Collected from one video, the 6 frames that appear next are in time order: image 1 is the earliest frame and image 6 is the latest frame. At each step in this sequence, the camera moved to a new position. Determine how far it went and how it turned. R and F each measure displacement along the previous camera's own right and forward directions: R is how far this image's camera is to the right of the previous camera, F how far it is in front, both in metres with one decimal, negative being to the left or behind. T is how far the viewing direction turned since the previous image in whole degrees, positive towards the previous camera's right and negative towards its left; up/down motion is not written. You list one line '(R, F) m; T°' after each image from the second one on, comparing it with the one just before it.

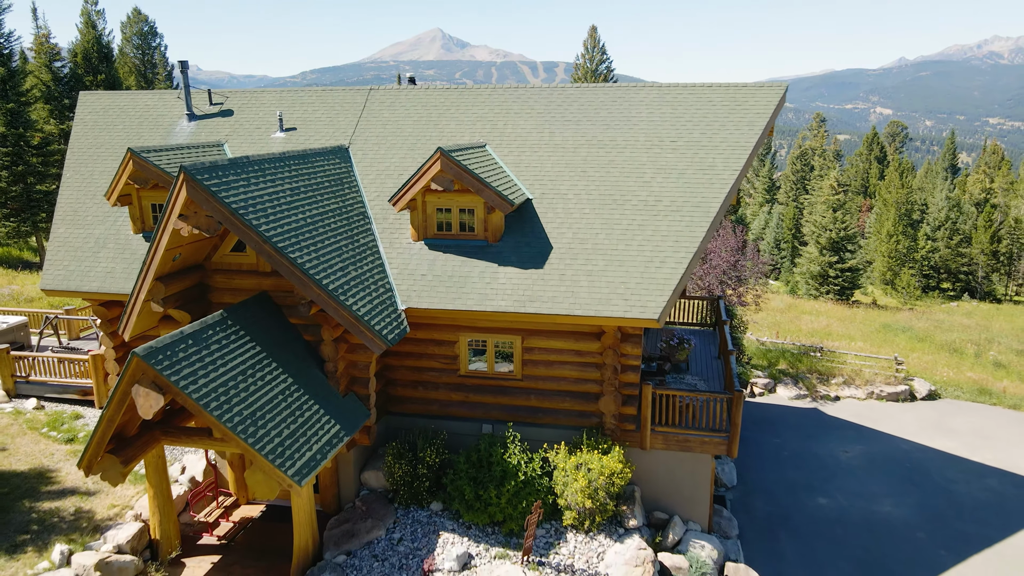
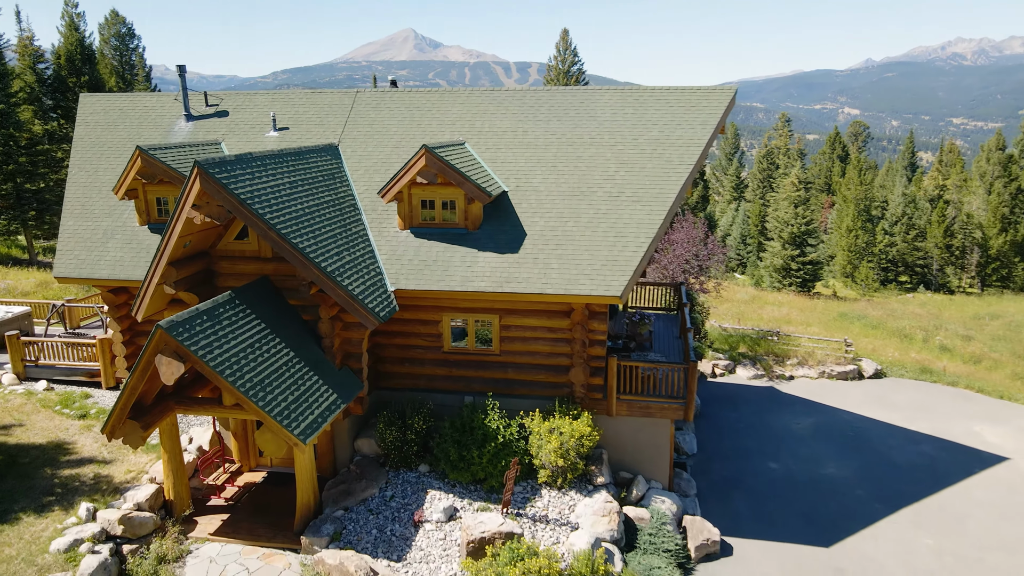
(-0.1, -1.3) m; +2°
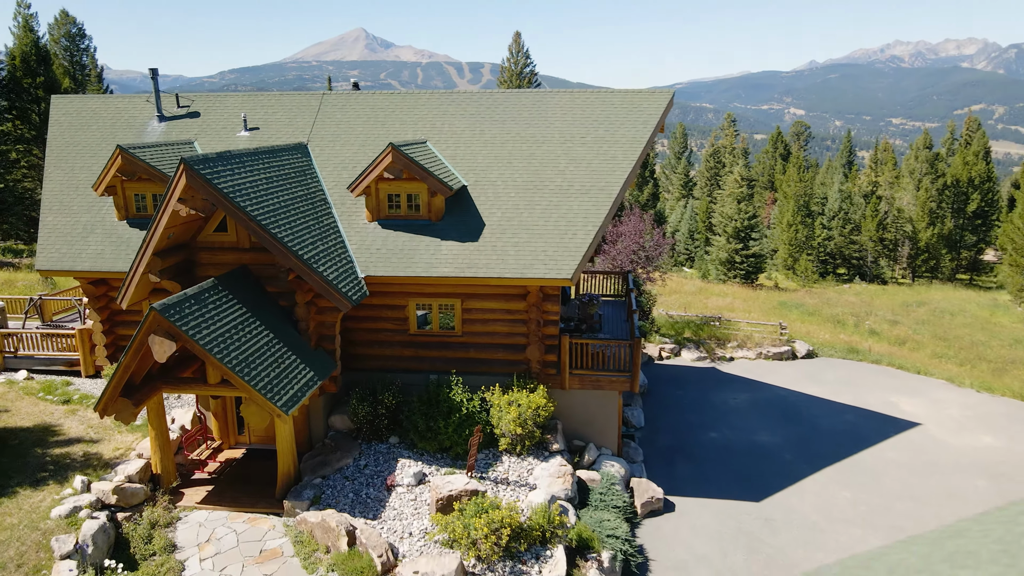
(-0.1, -1.3) m; +3°
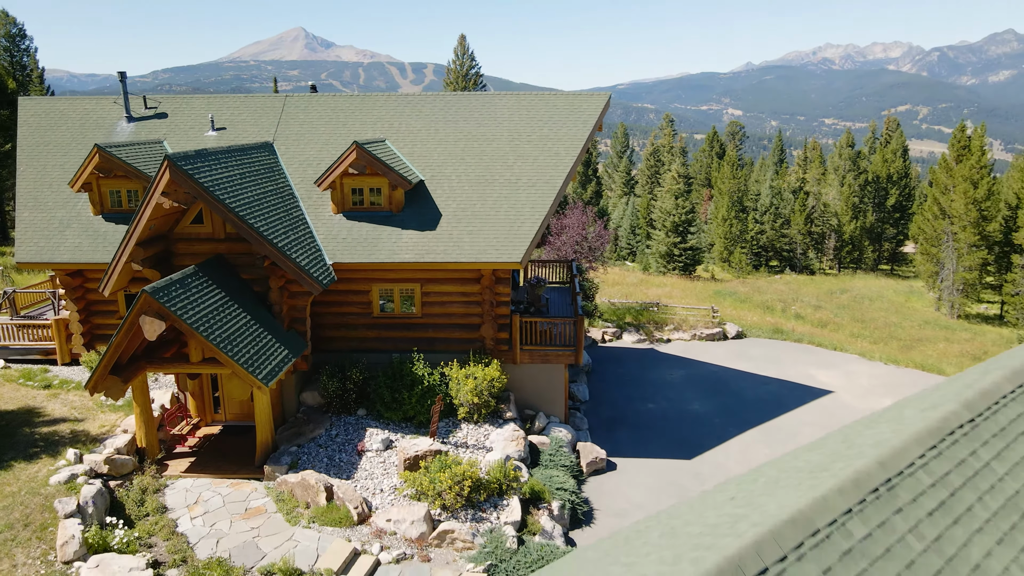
(-0.2, -1.6) m; +4°
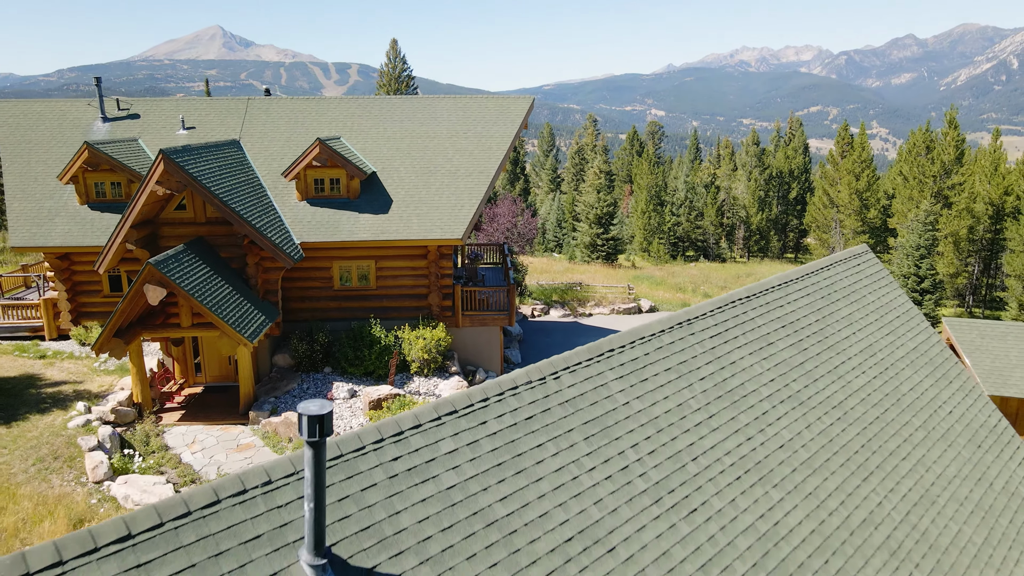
(-0.3, -3.0) m; +5°
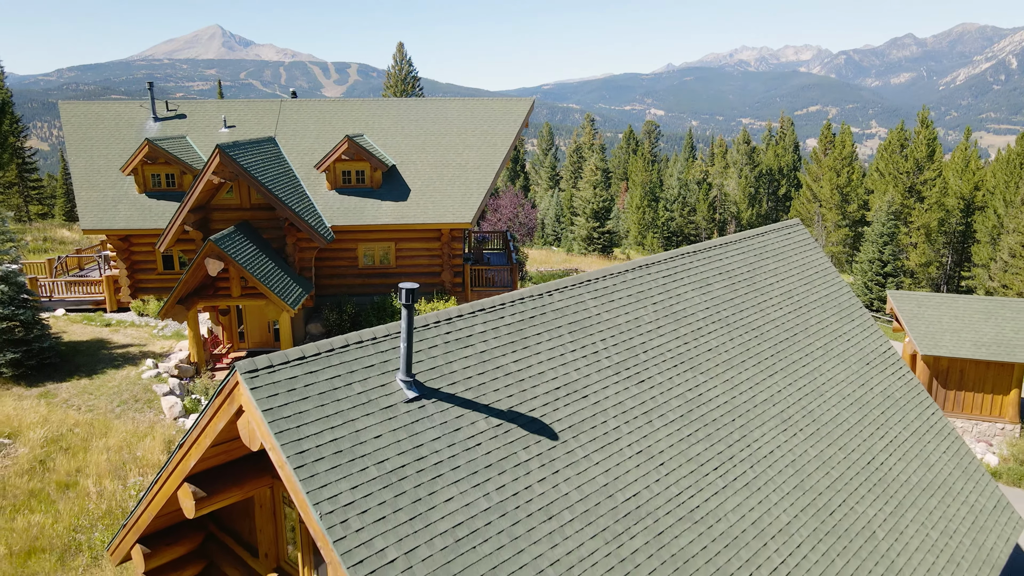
(-0.1, -2.7) m; 0°
